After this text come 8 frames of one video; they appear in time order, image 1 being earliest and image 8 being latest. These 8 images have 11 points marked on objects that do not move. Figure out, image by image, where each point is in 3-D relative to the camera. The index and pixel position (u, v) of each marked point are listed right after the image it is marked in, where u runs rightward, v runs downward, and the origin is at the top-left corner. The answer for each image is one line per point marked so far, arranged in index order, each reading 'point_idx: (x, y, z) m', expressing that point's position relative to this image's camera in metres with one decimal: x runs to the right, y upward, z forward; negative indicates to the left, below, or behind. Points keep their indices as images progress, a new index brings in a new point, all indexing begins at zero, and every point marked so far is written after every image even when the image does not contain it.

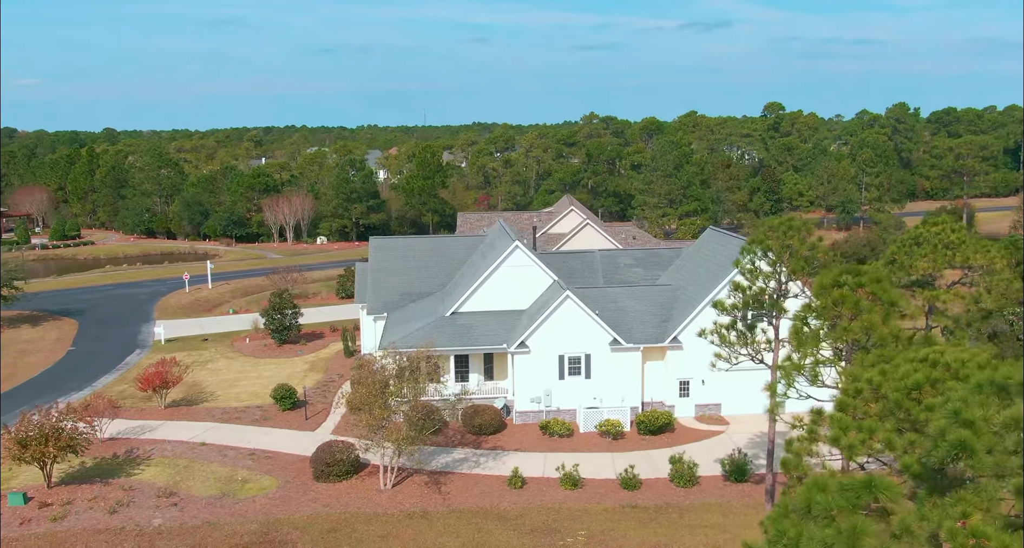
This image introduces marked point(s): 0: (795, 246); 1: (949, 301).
0: (+4.5, +0.4, +14.7) m
1: (+8.1, -0.5, +17.0) m
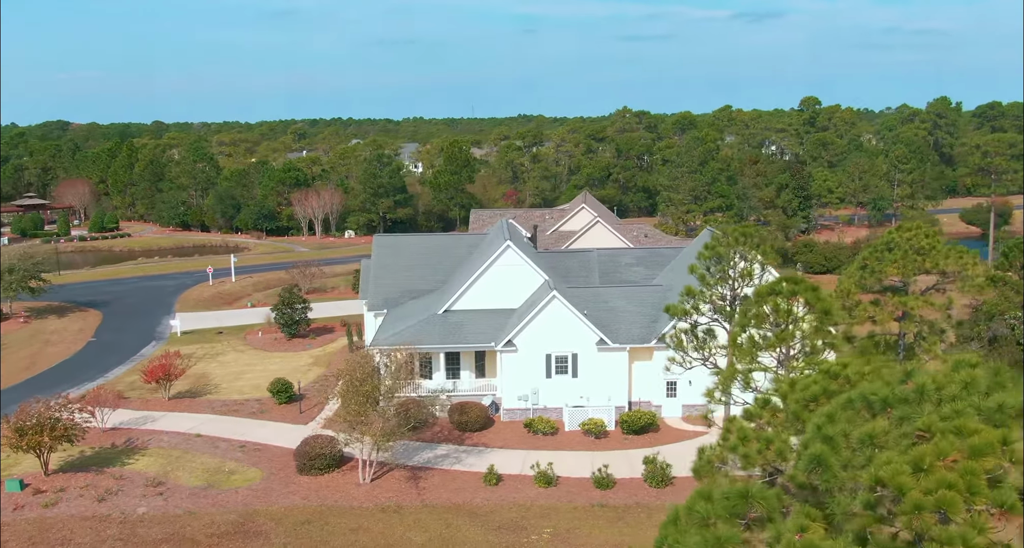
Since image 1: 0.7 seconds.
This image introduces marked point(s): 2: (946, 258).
0: (+3.8, +0.3, +14.8) m
1: (+7.5, -0.6, +17.0) m
2: (+8.2, +0.3, +17.2) m
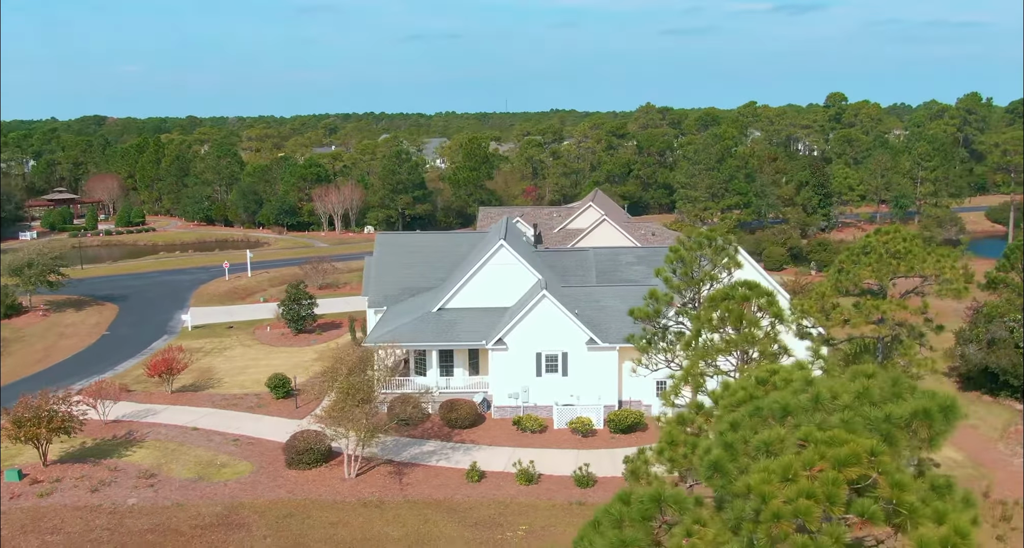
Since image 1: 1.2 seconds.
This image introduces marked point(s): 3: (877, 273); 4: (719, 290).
0: (+3.3, +0.3, +14.9) m
1: (+7.0, -0.7, +17.0) m
2: (+7.7, +0.2, +17.1) m
3: (+7.0, 0.0, +17.4) m
4: (+3.1, -0.2, +13.3) m
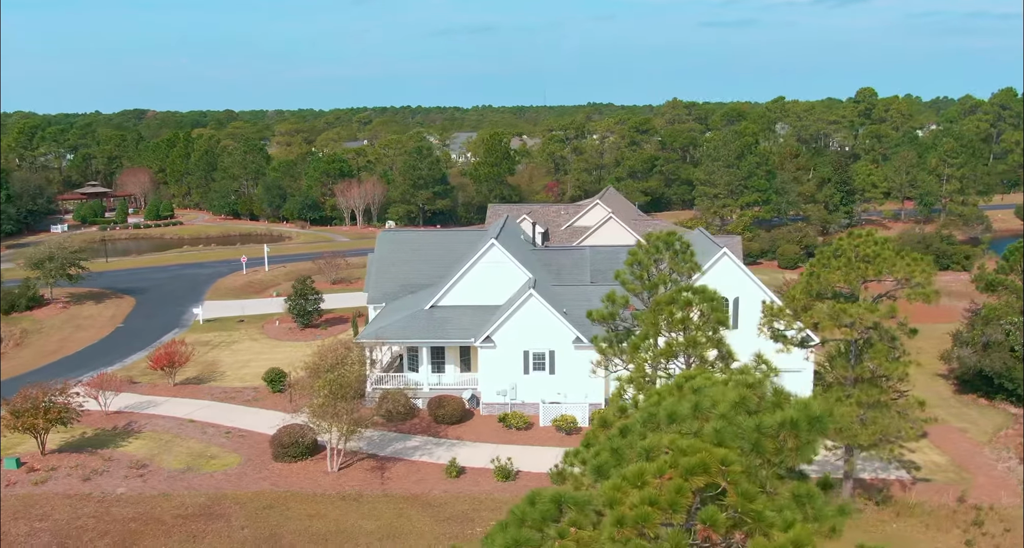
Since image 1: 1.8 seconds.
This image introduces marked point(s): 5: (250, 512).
0: (+2.6, +0.2, +15.1) m
1: (+6.4, -0.8, +17.0) m
2: (+7.2, +0.2, +17.1) m
3: (+6.5, -0.1, +17.4) m
4: (+2.4, -0.3, +13.5) m
5: (-5.4, -4.9, +18.6) m
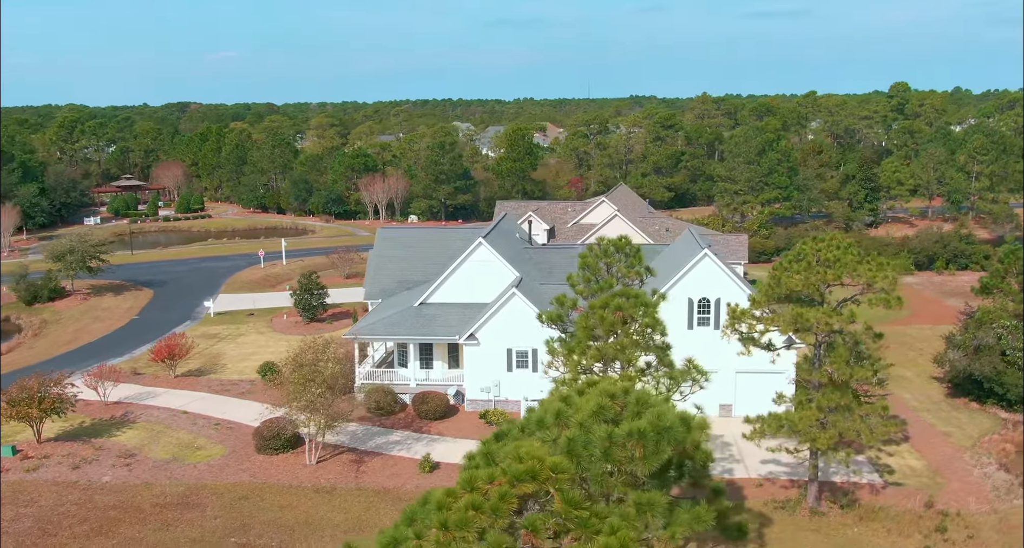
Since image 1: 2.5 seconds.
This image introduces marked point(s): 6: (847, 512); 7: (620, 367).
0: (+1.8, +0.2, +15.3) m
1: (+5.7, -0.8, +17.0) m
2: (+6.4, +0.1, +17.1) m
3: (+5.7, -0.1, +17.4) m
4: (+1.4, -0.3, +13.7) m
5: (-6.1, -4.9, +19.2) m
6: (+6.9, -4.9, +18.6) m
7: (+1.6, -1.3, +13.4) m
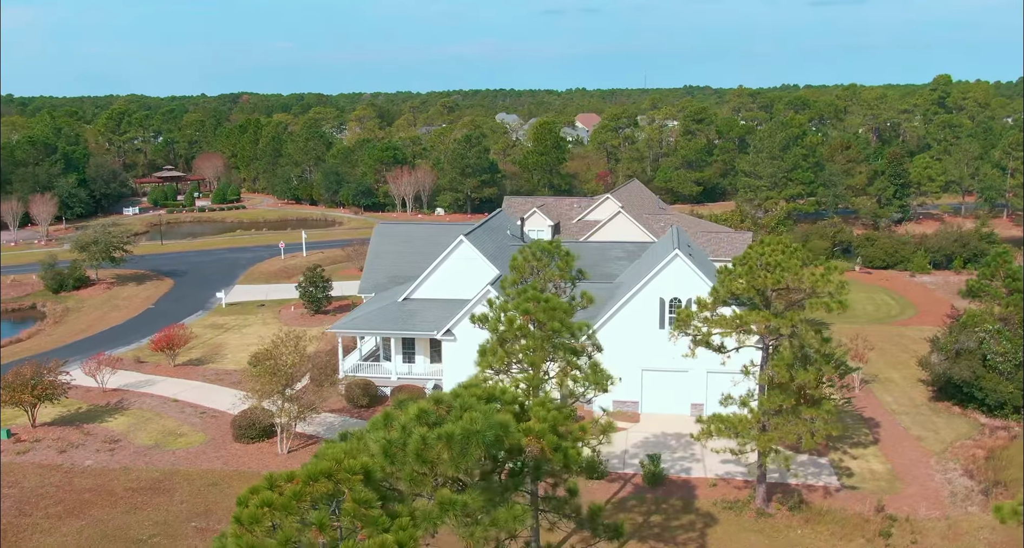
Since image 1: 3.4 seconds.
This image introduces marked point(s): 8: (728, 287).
0: (+0.6, +0.1, +15.7) m
1: (+4.6, -0.9, +17.2) m
2: (+5.3, 0.0, +17.2) m
3: (+4.7, -0.2, +17.6) m
4: (+0.2, -0.4, +14.1) m
5: (-7.1, -4.8, +20.1) m
6: (+5.9, -5.0, +18.7) m
7: (+0.3, -1.4, +13.8) m
8: (+4.3, -0.3, +17.8) m
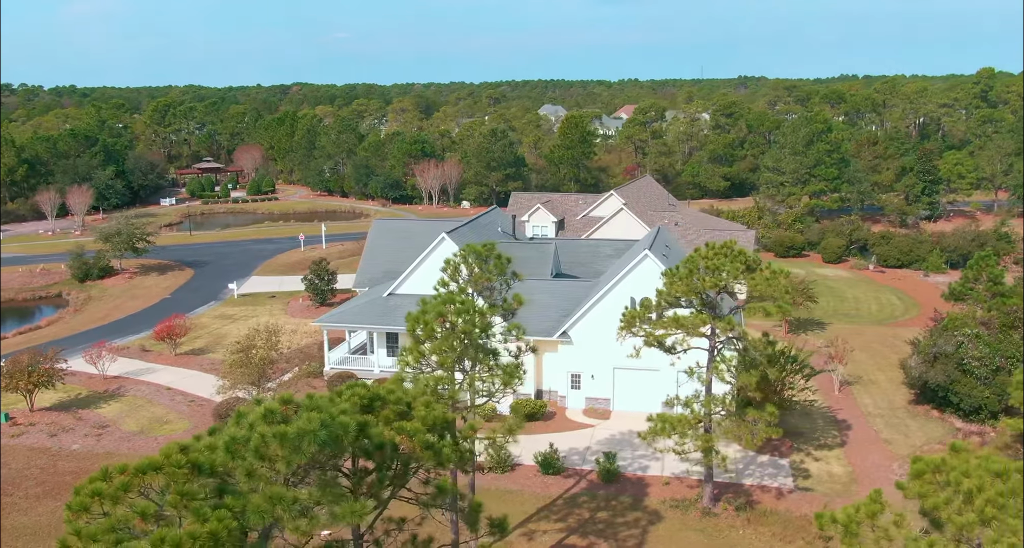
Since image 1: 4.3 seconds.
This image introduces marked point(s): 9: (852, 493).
0: (-0.6, +0.1, +16.2) m
1: (+3.5, -1.0, +17.5) m
2: (+4.2, -0.1, +17.5) m
3: (+3.6, -0.3, +17.8) m
4: (-1.1, -0.4, +14.7) m
5: (-8.1, -4.7, +21.1) m
6: (+4.8, -5.0, +19.0) m
7: (-1.0, -1.4, +14.4) m
8: (+3.3, -0.3, +18.1) m
9: (+7.5, -4.8, +19.8) m
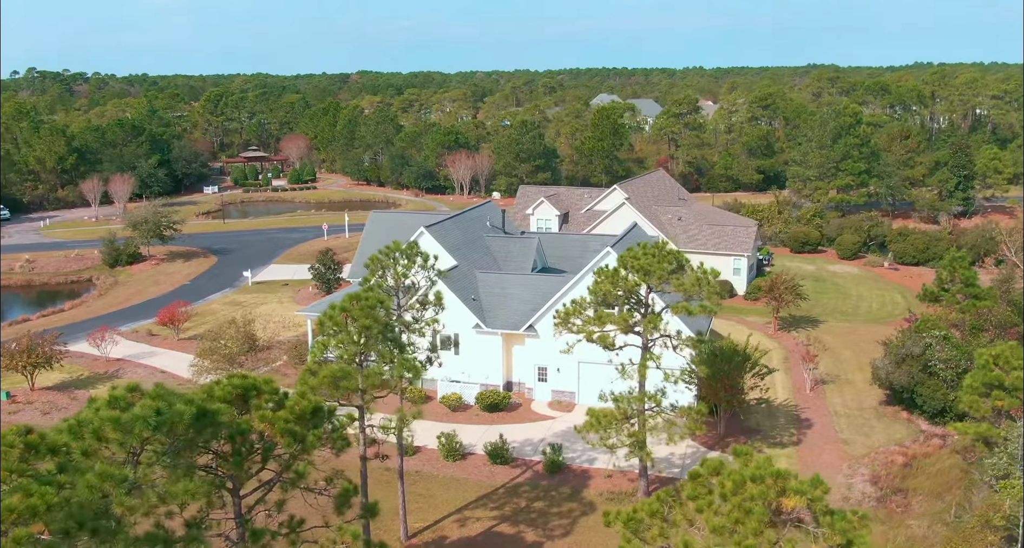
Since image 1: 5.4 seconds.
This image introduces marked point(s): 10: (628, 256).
0: (-2.0, +0.1, +17.0) m
1: (+2.1, -1.0, +17.9) m
2: (+2.9, -0.1, +17.8) m
3: (+2.3, -0.3, +18.3) m
4: (-2.6, -0.4, +15.4) m
5: (-9.2, -4.4, +22.4) m
6: (+3.5, -5.0, +19.4) m
7: (-2.6, -1.4, +15.1) m
8: (+2.0, -0.3, +18.6) m
9: (+6.2, -4.8, +20.0) m
10: (+2.5, +0.4, +18.6) m
